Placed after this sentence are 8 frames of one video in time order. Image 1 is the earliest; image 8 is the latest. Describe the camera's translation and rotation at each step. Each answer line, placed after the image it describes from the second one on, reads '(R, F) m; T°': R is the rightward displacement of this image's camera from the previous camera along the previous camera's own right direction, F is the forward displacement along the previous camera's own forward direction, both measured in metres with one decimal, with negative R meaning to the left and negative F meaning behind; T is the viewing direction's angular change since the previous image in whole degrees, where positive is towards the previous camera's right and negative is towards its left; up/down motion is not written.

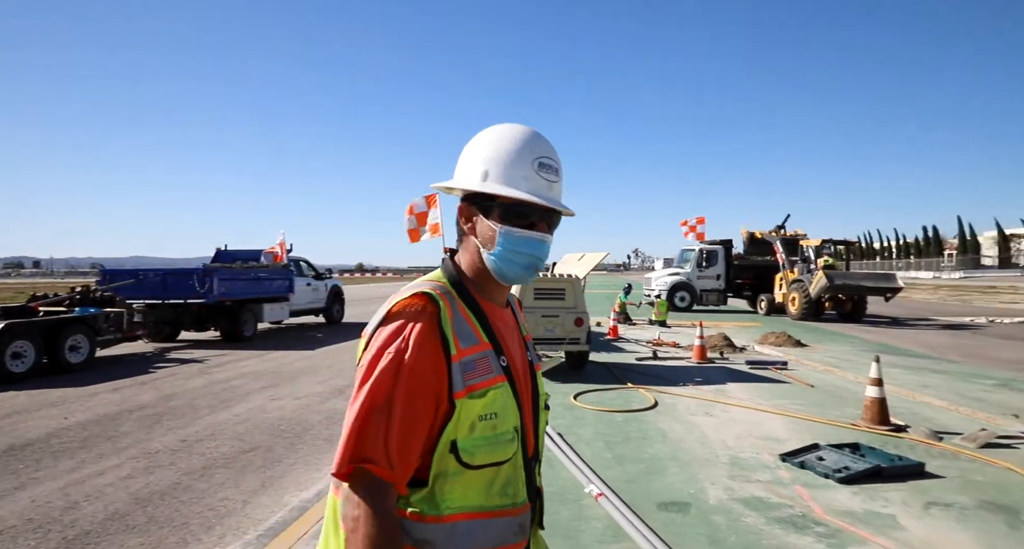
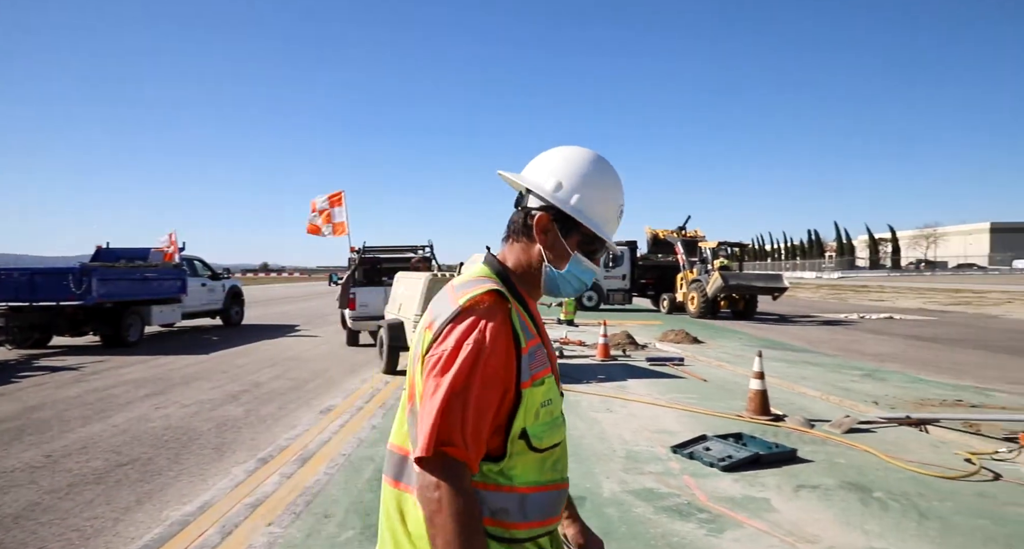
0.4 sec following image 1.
(+0.1, -0.1) m; +8°
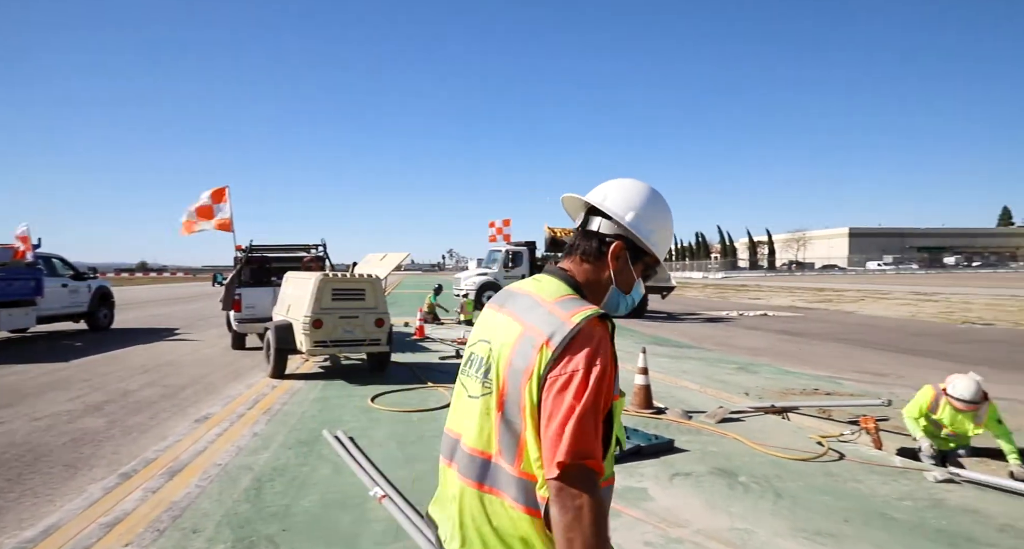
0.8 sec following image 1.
(+0.1, 0.0) m; +9°
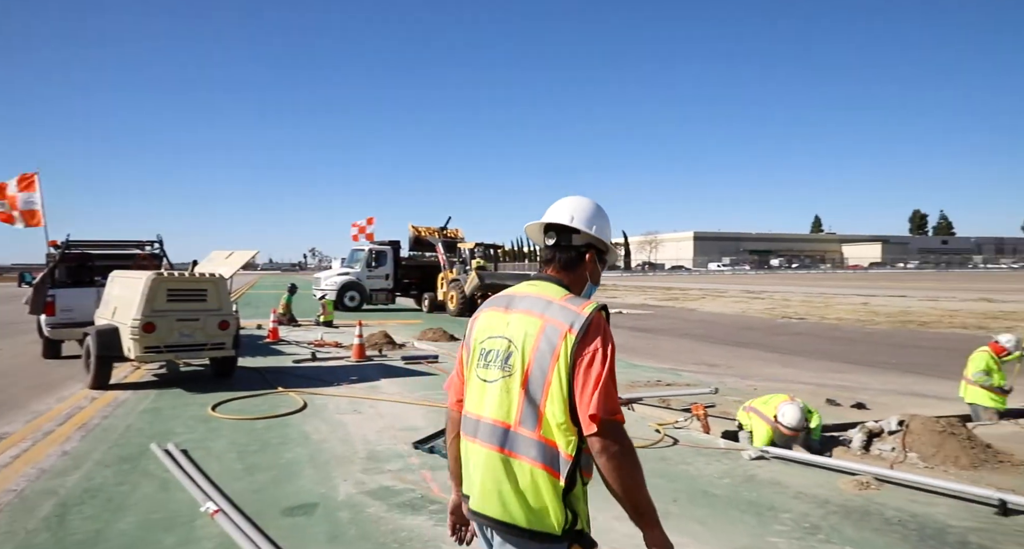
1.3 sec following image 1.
(+0.1, 0.0) m; +12°
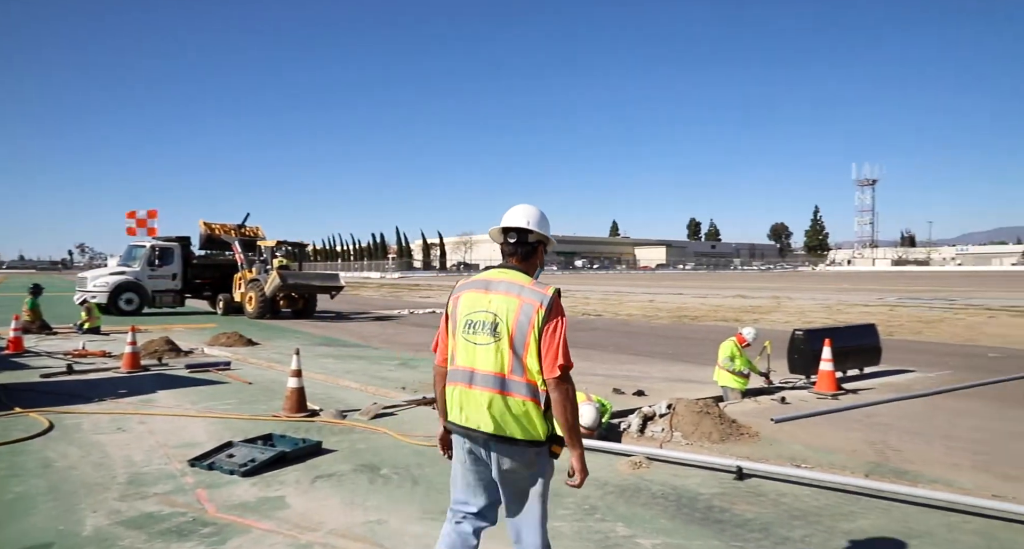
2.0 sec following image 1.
(+0.1, 0.0) m; +16°
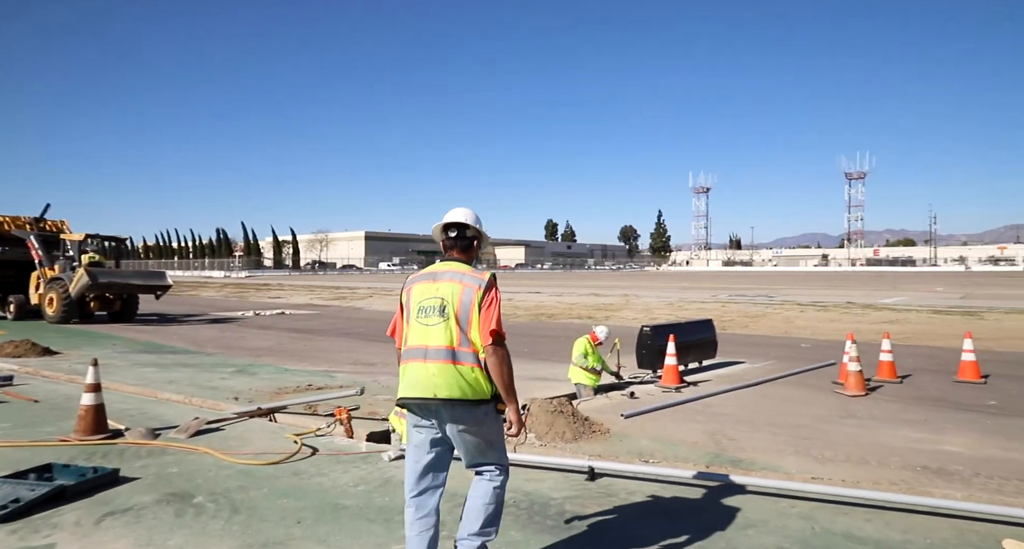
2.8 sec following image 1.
(+0.1, +0.3) m; +12°
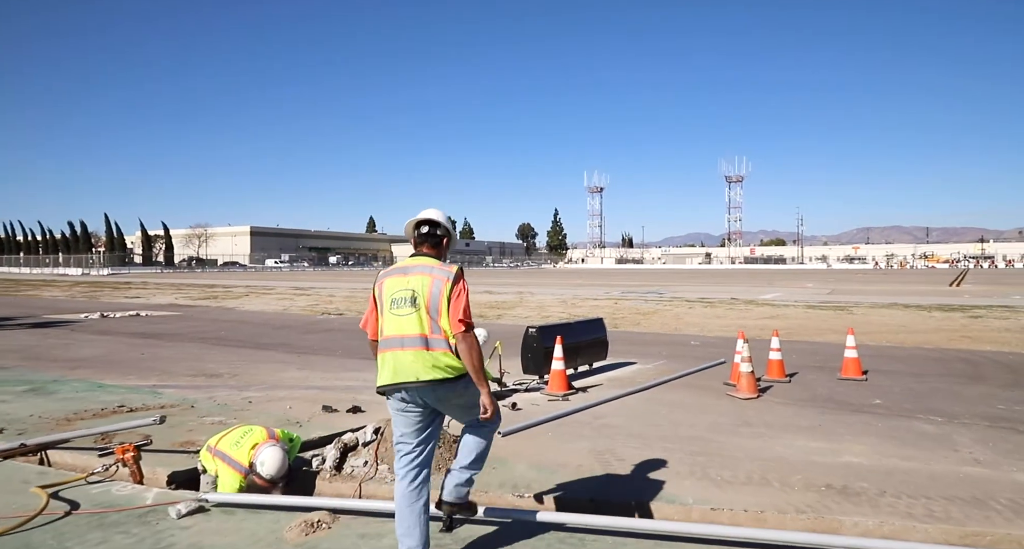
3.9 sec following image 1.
(+0.4, +1.1) m; +9°
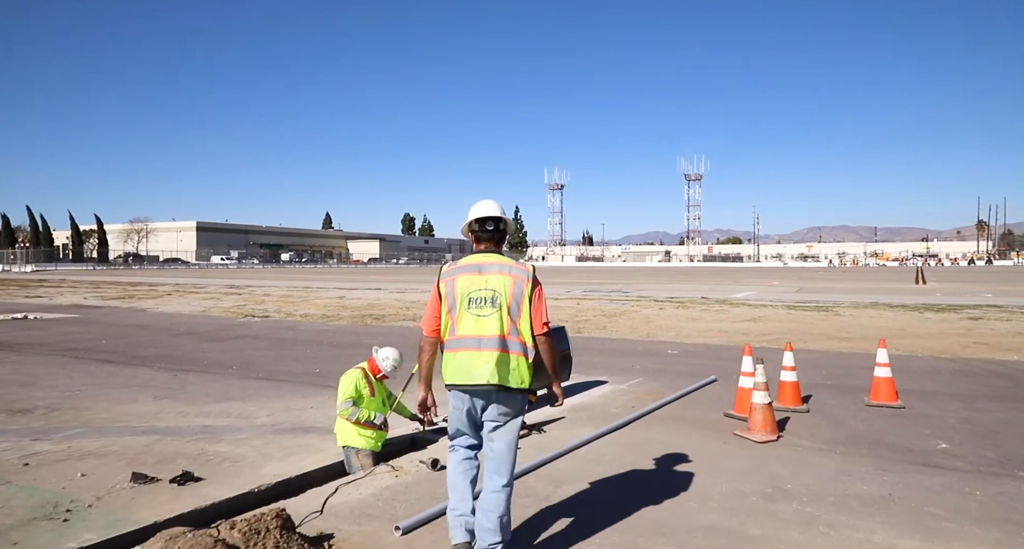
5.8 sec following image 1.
(+0.3, +2.5) m; +3°
